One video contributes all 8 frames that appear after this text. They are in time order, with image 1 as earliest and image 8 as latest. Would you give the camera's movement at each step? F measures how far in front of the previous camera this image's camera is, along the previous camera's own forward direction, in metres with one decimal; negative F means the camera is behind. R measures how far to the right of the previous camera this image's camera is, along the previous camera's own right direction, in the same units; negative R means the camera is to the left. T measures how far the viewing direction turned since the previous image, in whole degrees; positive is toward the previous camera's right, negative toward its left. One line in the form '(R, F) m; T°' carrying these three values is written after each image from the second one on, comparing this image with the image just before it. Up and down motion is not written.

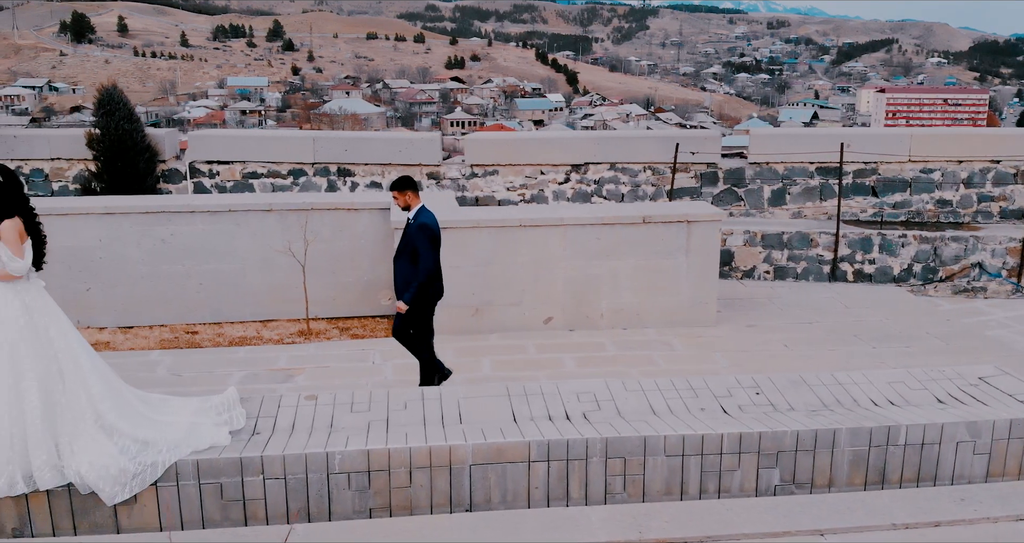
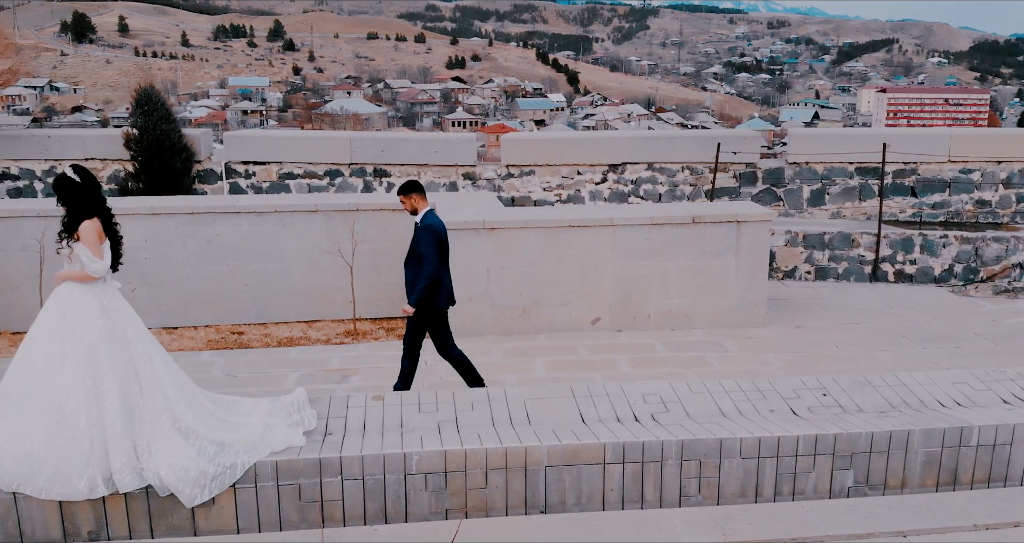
(-0.3, 0.0) m; 0°
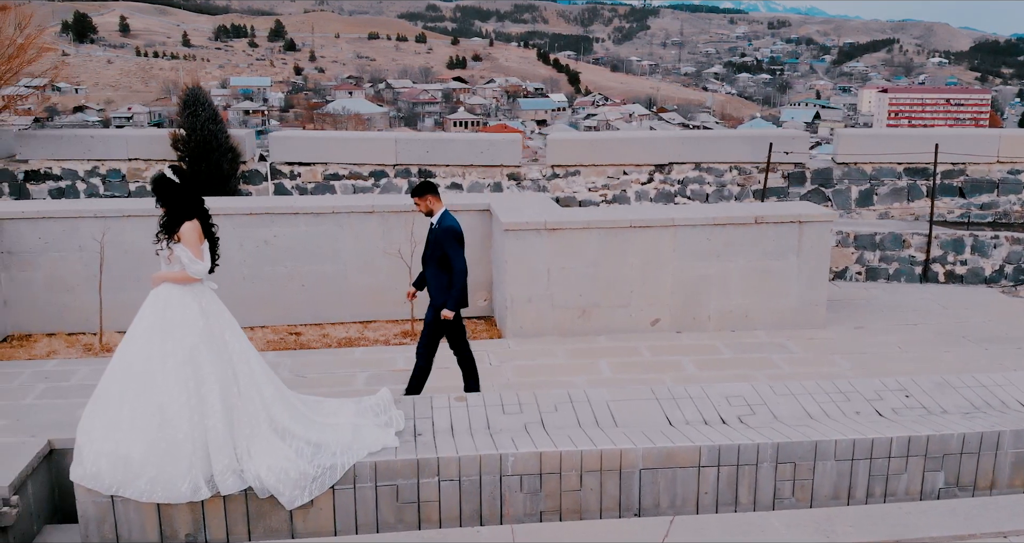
(-0.4, 0.0) m; 0°
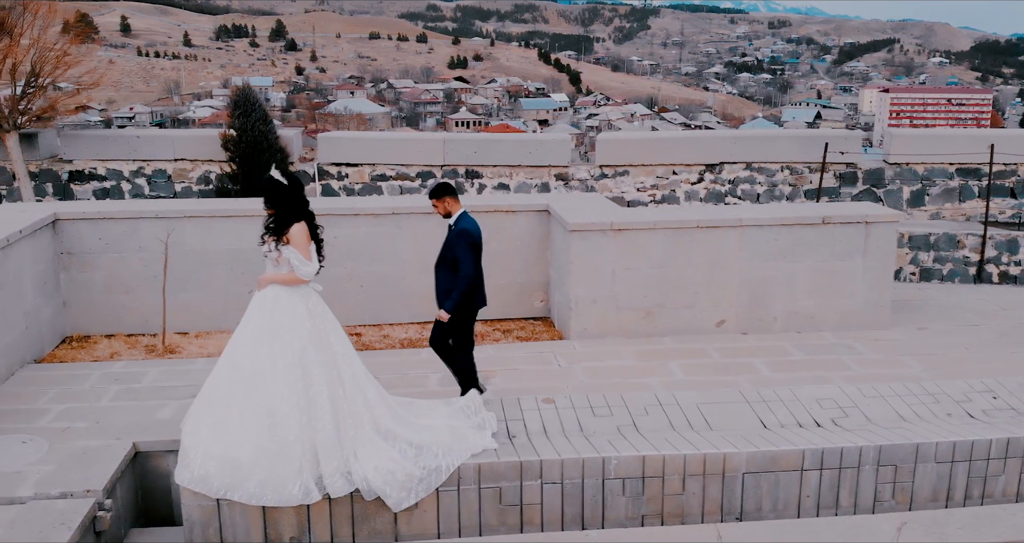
(-0.4, 0.0) m; 0°
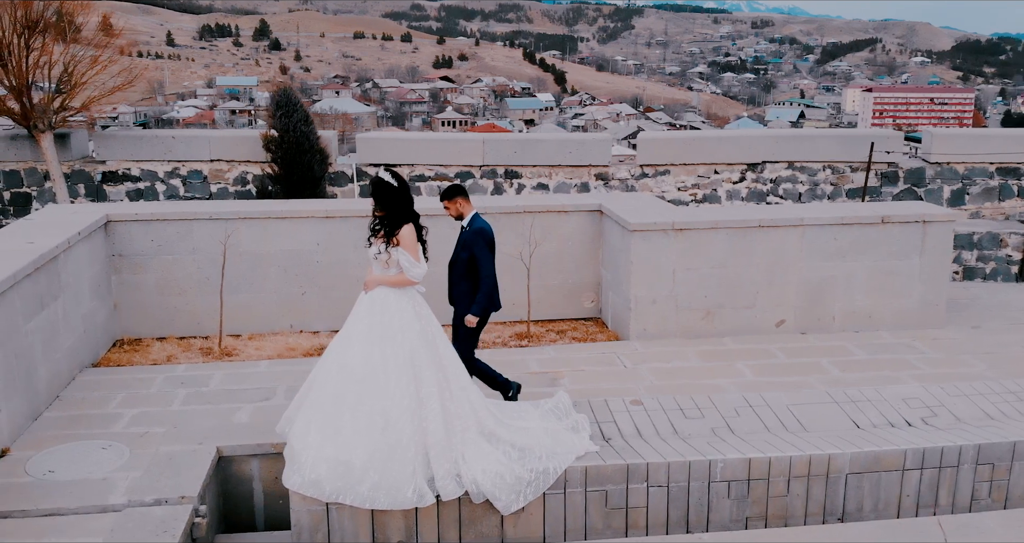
(-0.5, 0.0) m; +1°
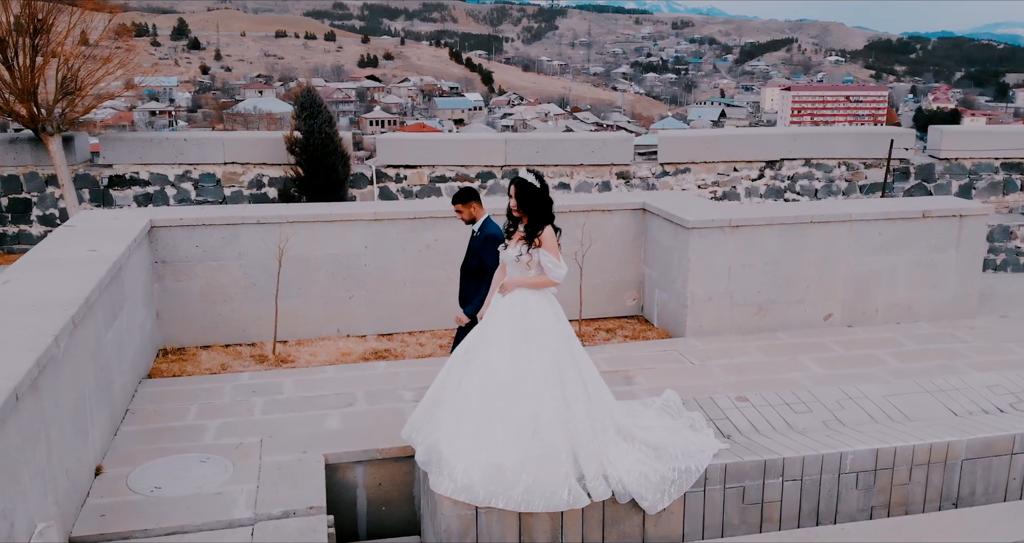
(-0.8, 0.0) m; +5°
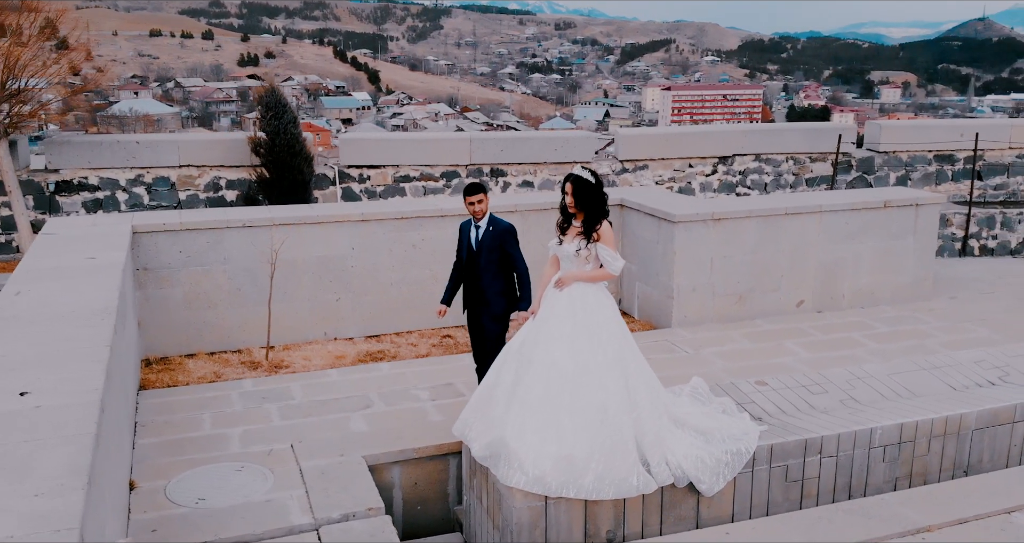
(-0.6, 0.0) m; +7°
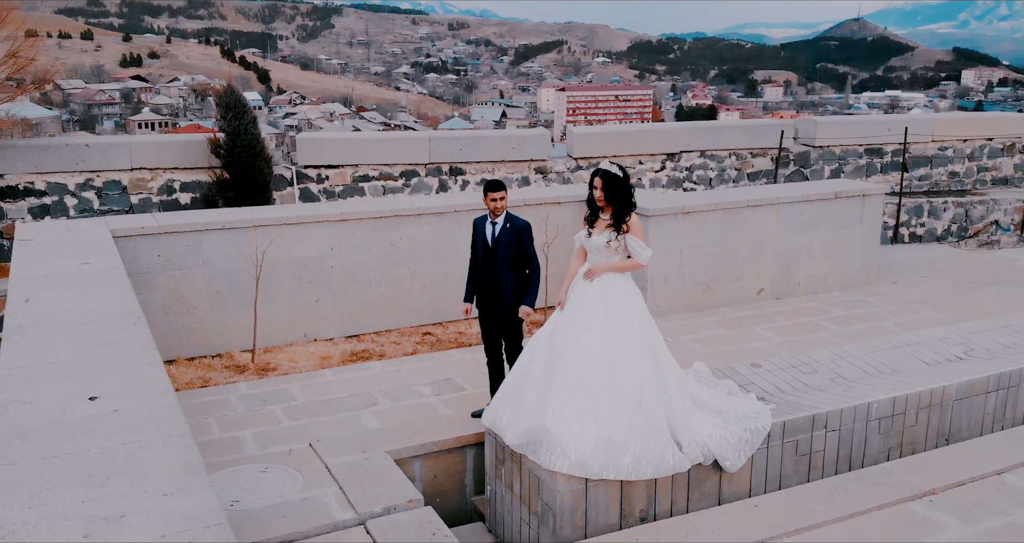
(-0.5, -0.1) m; +6°
